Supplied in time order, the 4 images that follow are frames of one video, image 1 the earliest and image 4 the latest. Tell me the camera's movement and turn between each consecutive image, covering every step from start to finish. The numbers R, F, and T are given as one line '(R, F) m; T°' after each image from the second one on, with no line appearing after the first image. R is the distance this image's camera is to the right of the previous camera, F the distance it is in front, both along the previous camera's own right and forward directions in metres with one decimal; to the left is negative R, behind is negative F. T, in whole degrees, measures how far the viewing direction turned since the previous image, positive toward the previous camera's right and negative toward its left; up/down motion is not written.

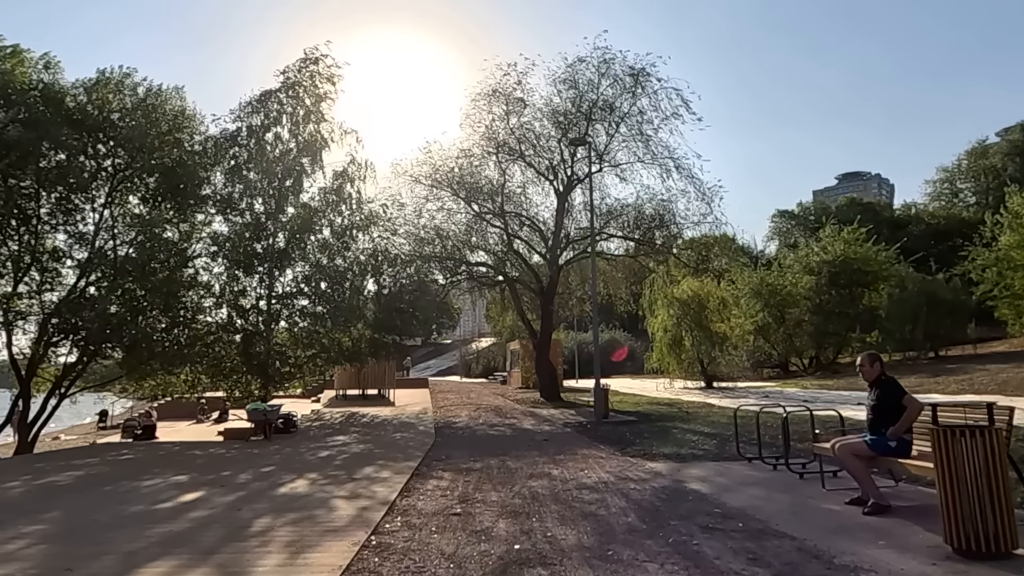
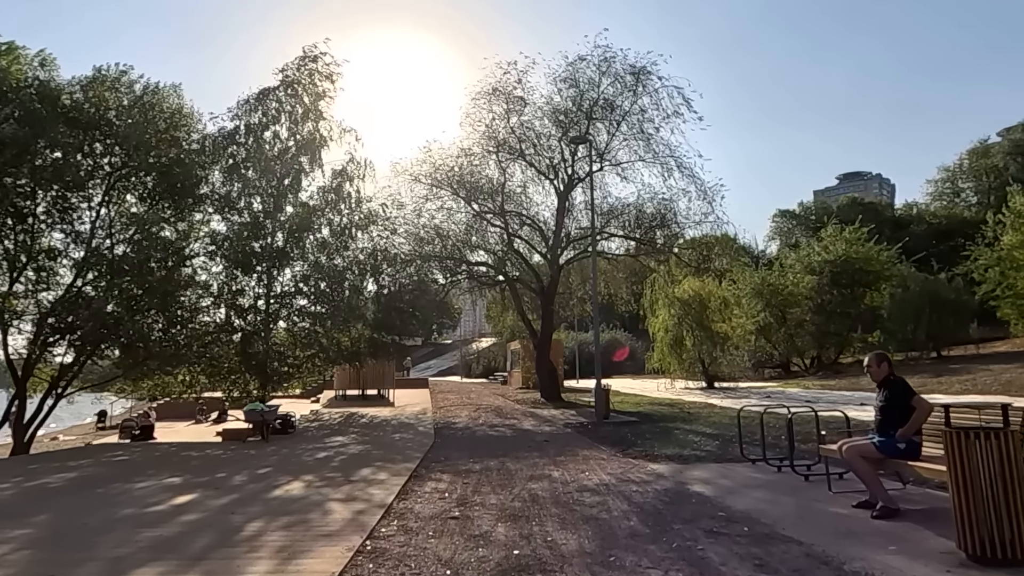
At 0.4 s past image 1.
(0.0, +0.2) m; 0°
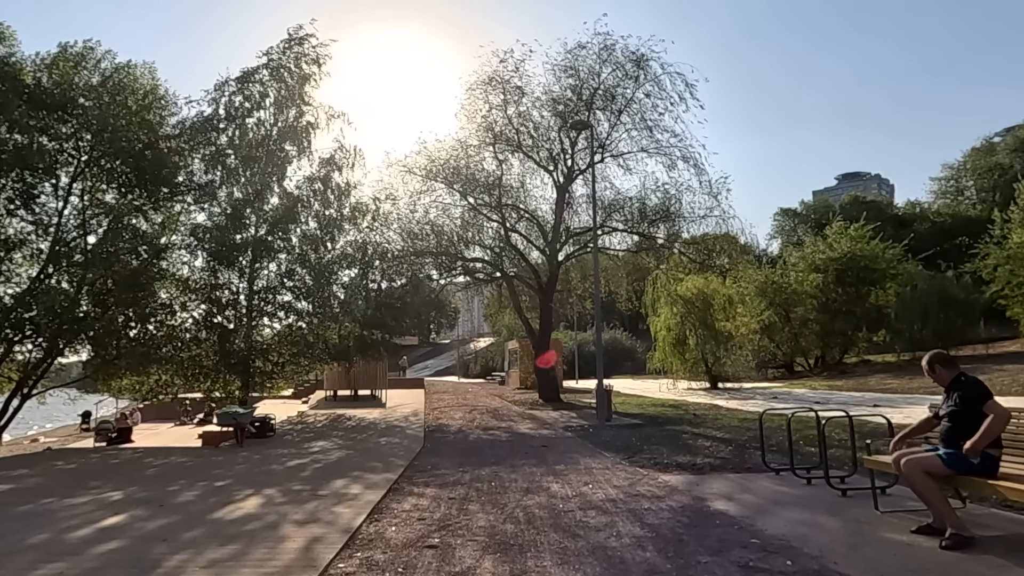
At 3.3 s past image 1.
(+0.1, +1.1) m; 0°
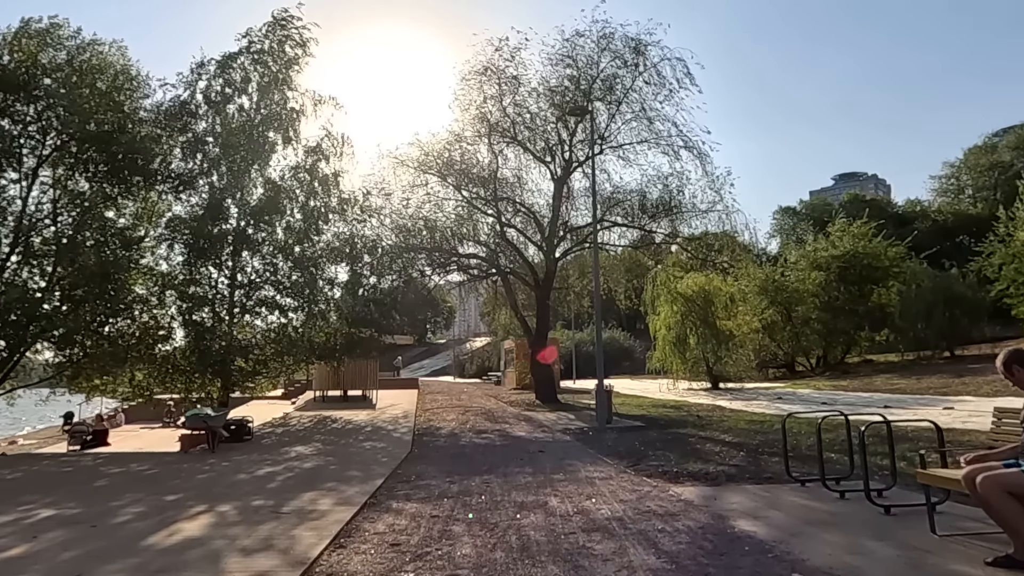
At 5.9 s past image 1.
(0.0, +1.0) m; 0°
